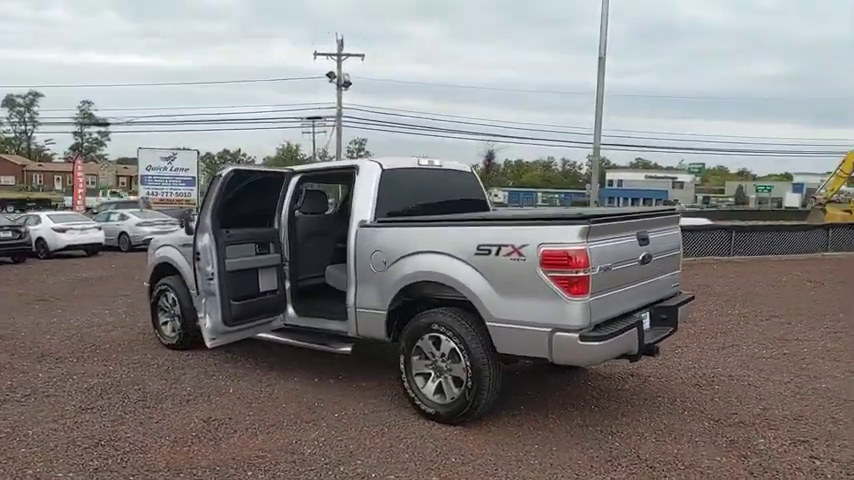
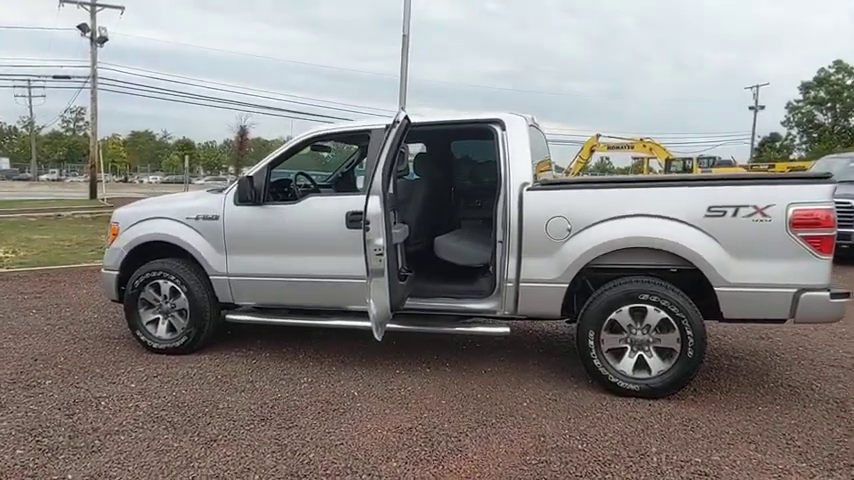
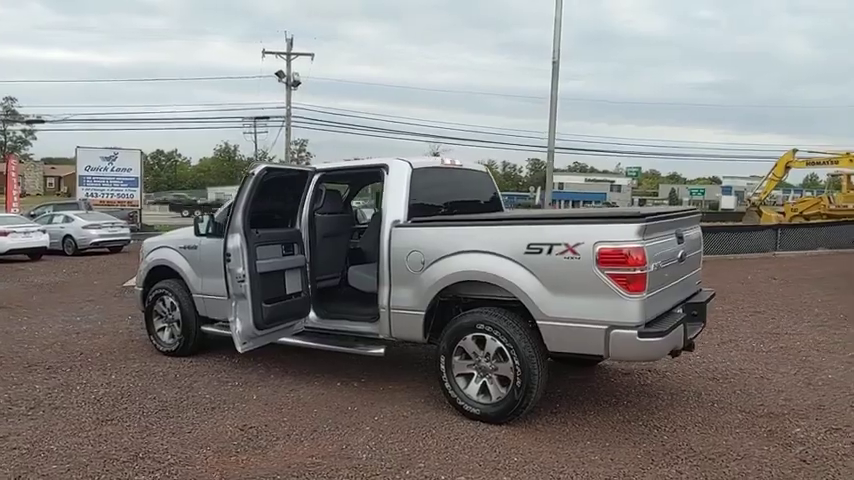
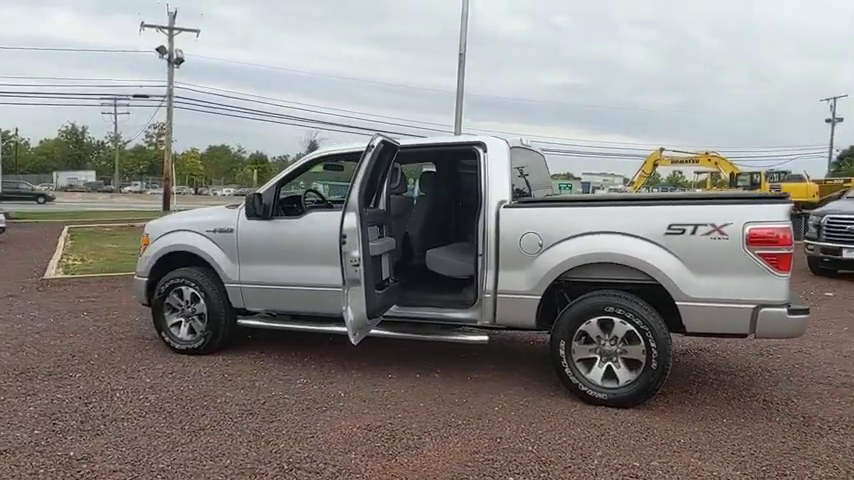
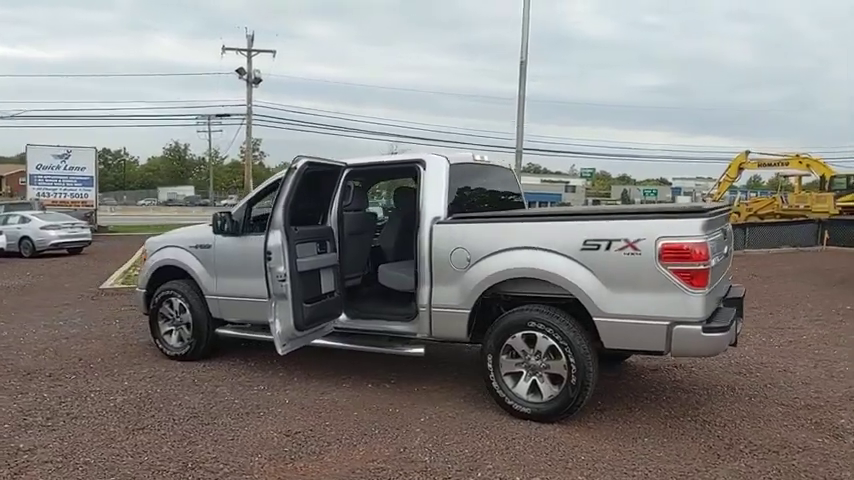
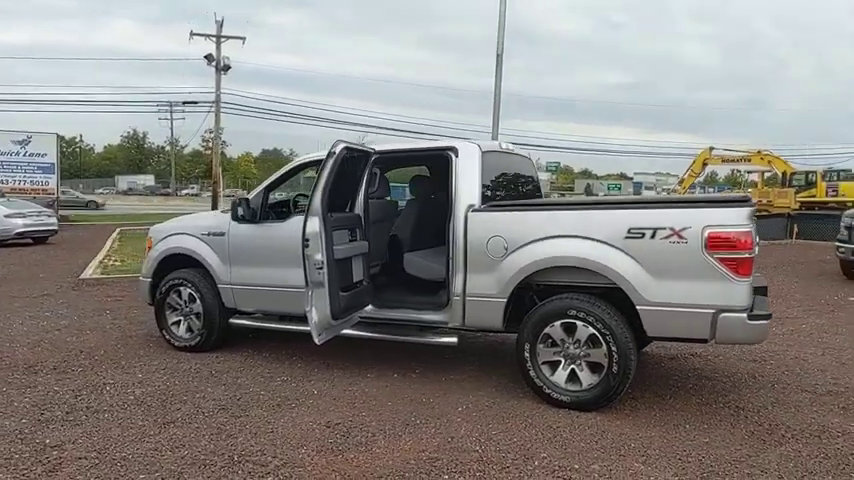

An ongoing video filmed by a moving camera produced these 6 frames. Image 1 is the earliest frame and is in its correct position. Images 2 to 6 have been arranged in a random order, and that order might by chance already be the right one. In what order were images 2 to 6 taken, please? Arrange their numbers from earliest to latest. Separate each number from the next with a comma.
3, 5, 6, 4, 2
